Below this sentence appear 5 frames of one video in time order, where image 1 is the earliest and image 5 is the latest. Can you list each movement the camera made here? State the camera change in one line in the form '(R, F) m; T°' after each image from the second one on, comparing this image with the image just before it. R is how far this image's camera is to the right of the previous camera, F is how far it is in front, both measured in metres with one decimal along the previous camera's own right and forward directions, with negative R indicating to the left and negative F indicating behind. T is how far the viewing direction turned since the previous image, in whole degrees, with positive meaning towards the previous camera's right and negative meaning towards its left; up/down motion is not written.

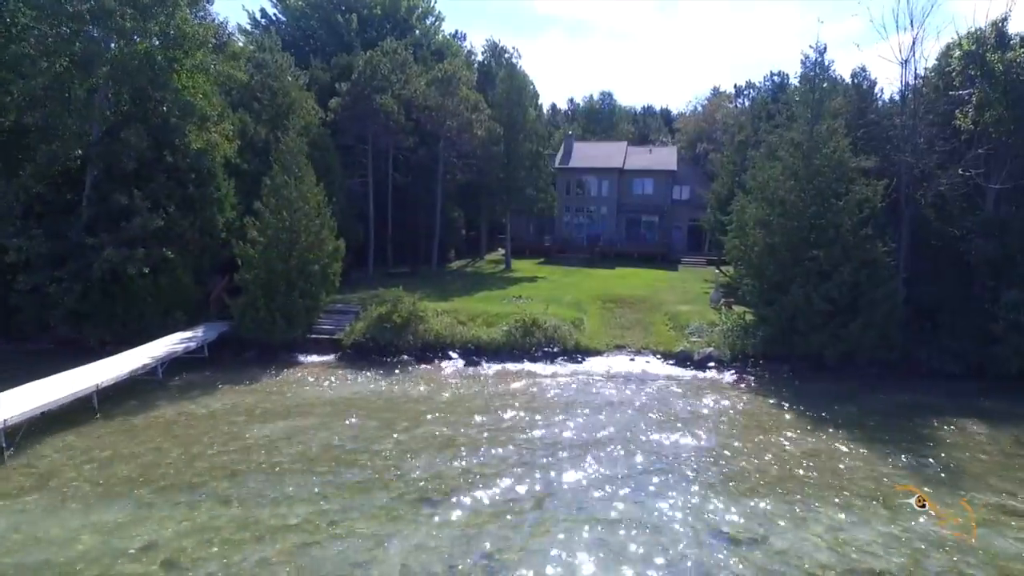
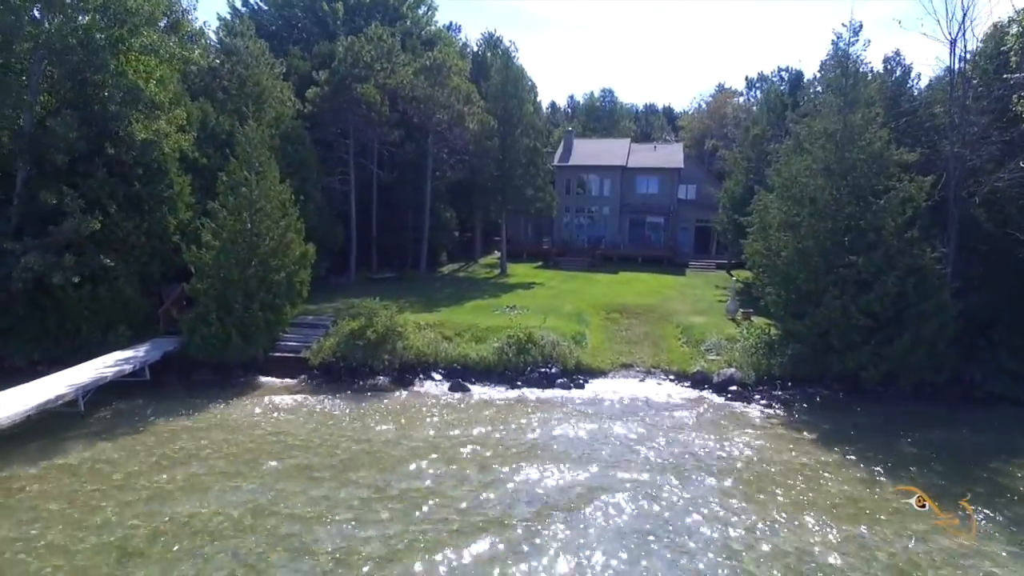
(+0.2, +3.1) m; 0°
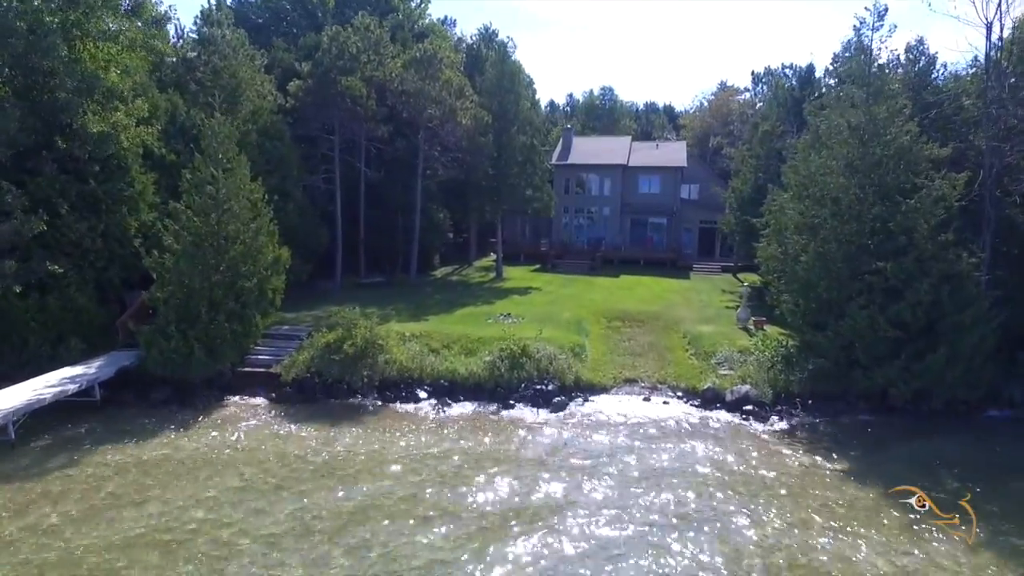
(+0.2, +1.9) m; 0°
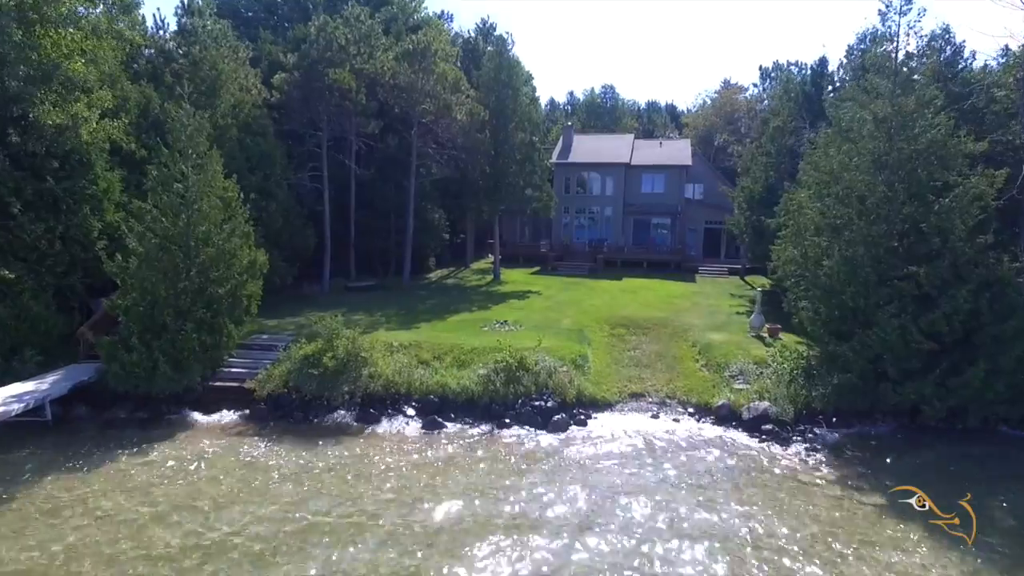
(+0.1, +1.7) m; 0°
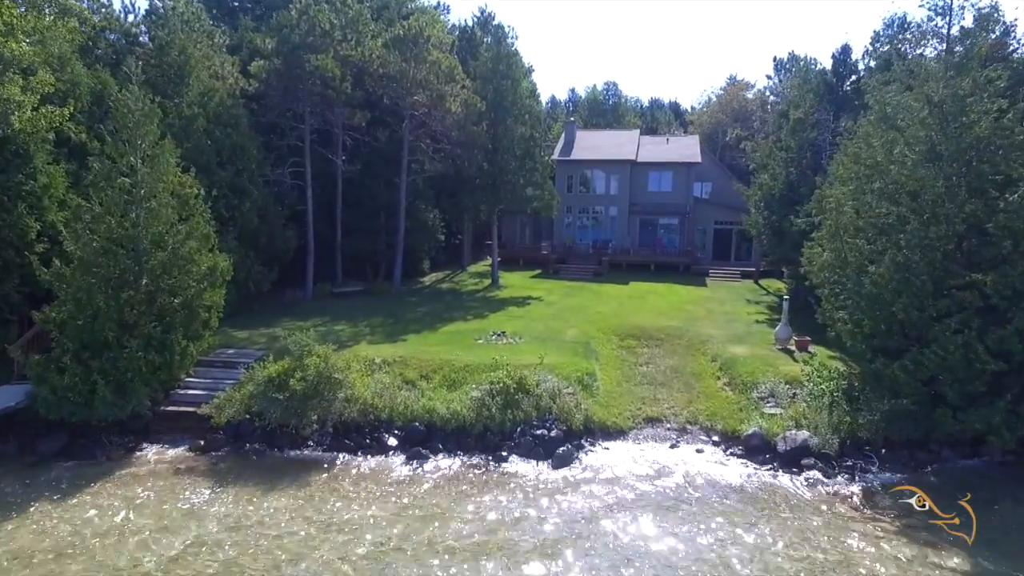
(+0.1, +2.4) m; 0°
